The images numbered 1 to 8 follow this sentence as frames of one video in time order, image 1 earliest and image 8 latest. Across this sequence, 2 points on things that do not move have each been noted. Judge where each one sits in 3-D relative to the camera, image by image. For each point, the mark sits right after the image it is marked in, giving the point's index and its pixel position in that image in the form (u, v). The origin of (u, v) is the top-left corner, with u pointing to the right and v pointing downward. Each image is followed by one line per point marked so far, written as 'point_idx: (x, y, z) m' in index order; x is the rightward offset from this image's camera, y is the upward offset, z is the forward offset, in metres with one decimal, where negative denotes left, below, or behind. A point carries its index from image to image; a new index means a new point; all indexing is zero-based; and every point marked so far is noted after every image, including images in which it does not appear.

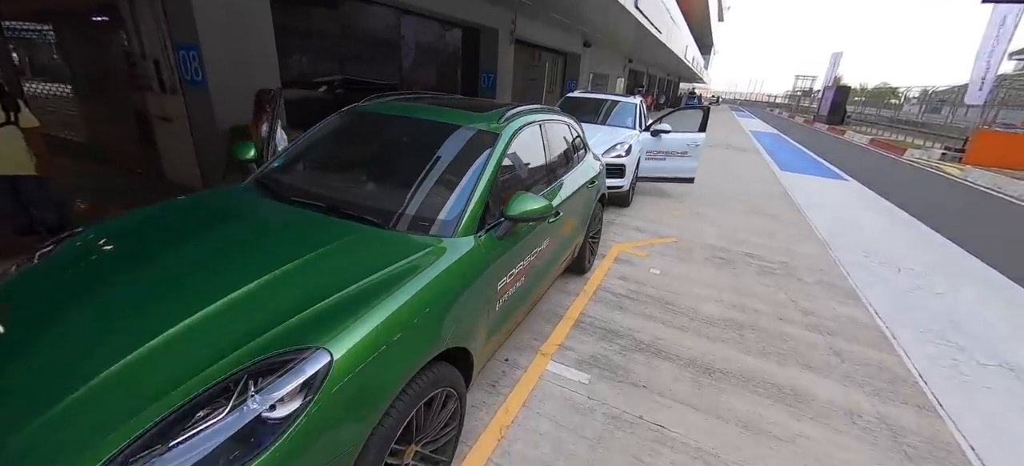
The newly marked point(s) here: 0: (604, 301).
0: (+0.8, -0.6, +3.9) m
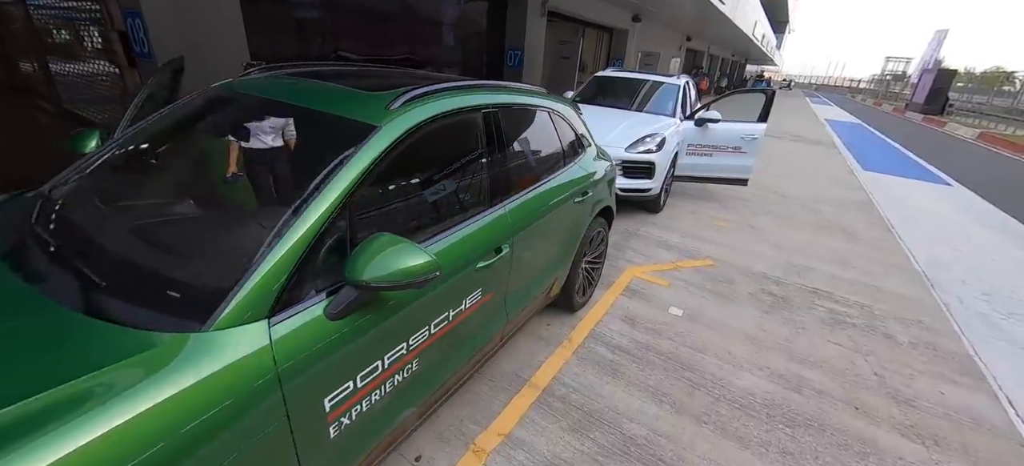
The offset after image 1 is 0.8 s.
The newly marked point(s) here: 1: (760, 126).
0: (+0.5, -0.8, +2.9) m
1: (+3.4, +1.5, +5.8) m
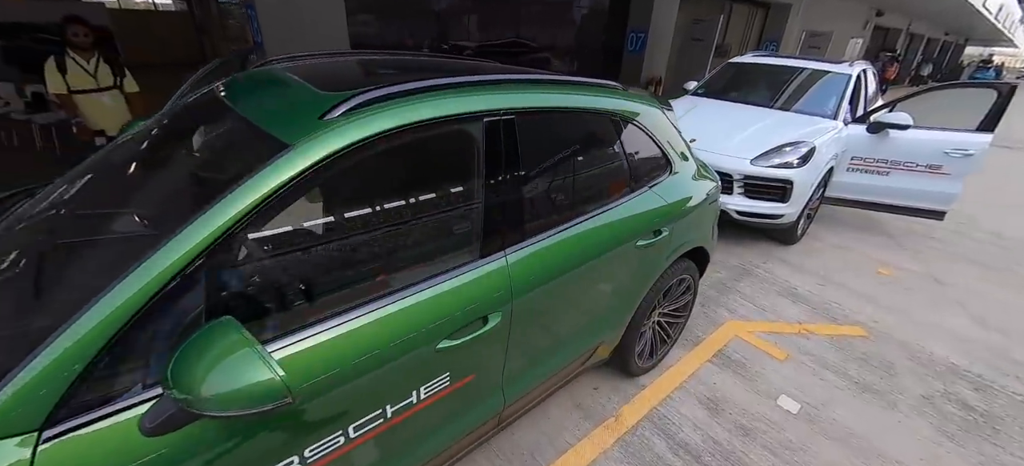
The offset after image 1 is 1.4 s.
0: (+0.6, -1.1, +2.1) m
1: (+4.4, +0.9, +4.0) m
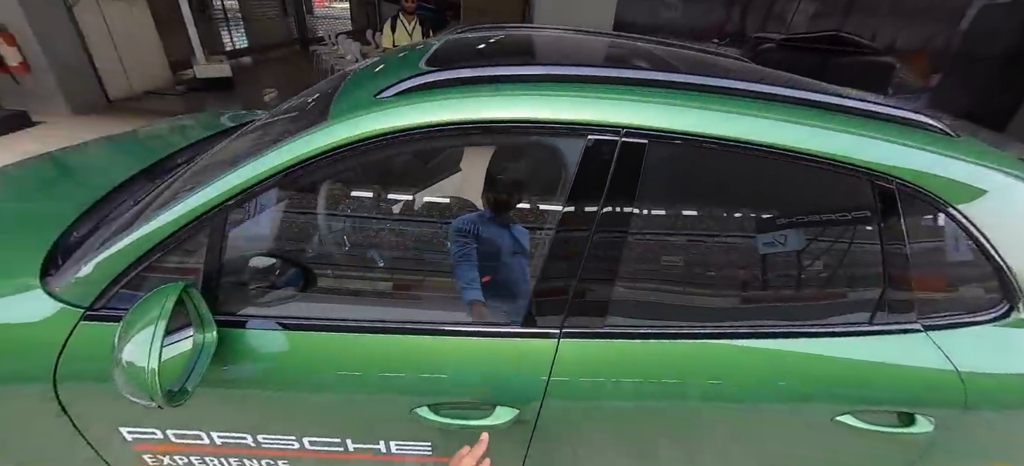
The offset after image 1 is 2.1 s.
0: (+0.6, -1.5, +1.3) m
1: (+5.3, -0.9, +0.7) m
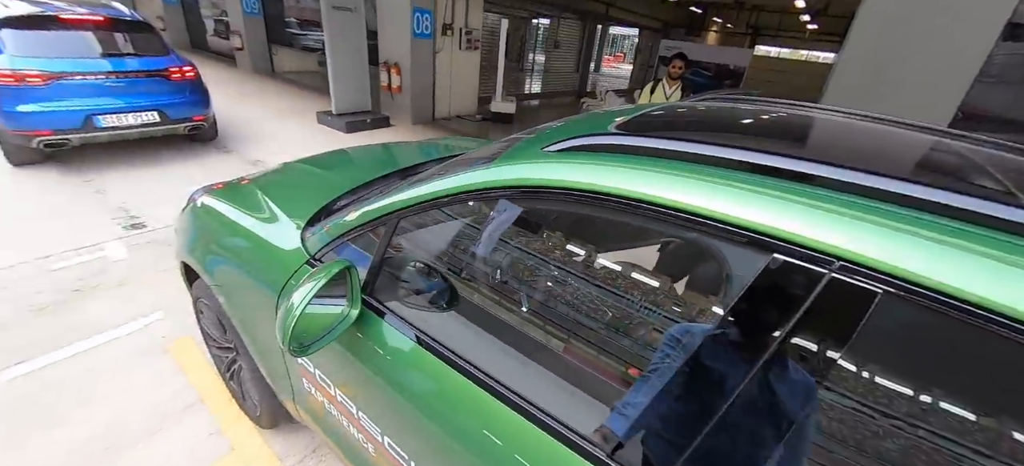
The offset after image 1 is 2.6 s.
0: (+0.4, -1.8, +0.6) m
1: (+4.1, -2.5, -2.2) m
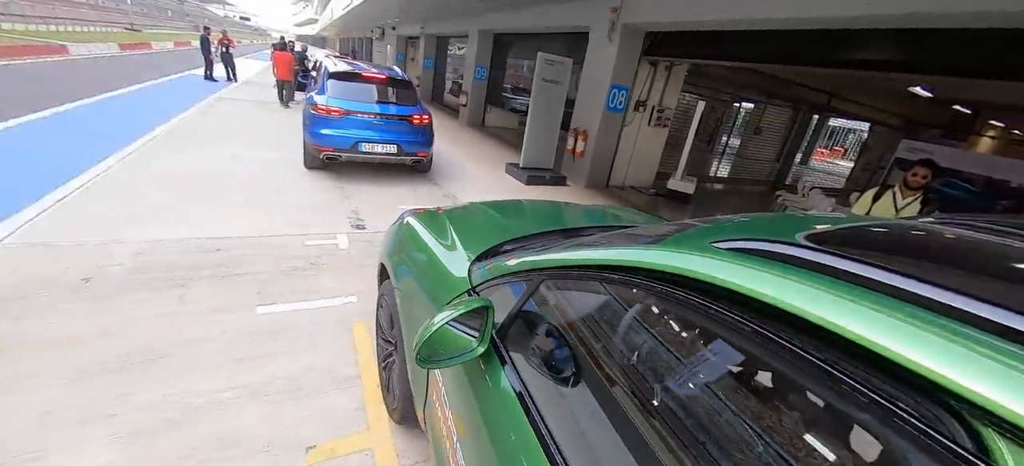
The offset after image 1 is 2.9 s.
0: (+0.1, -1.9, +0.5) m
1: (+2.4, -2.8, -3.6) m
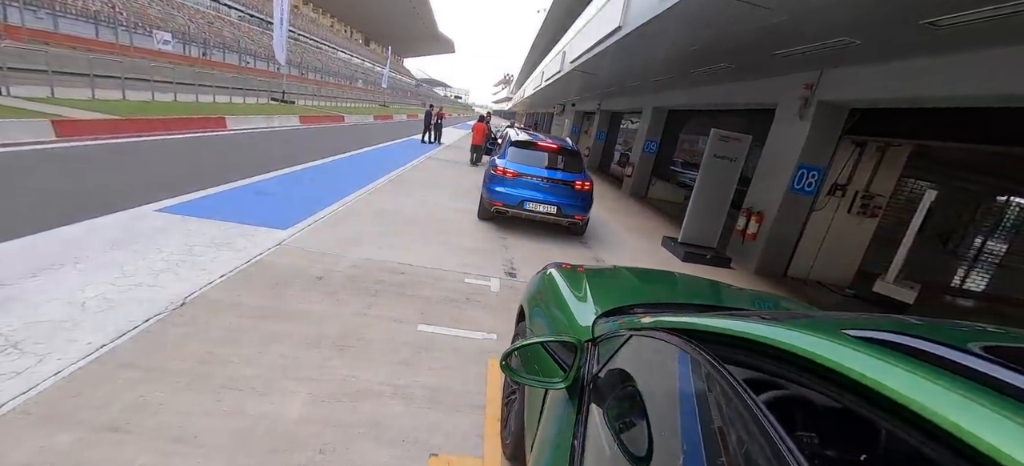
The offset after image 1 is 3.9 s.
0: (-0.2, -1.9, +0.4) m
1: (+0.4, -2.4, -4.3) m
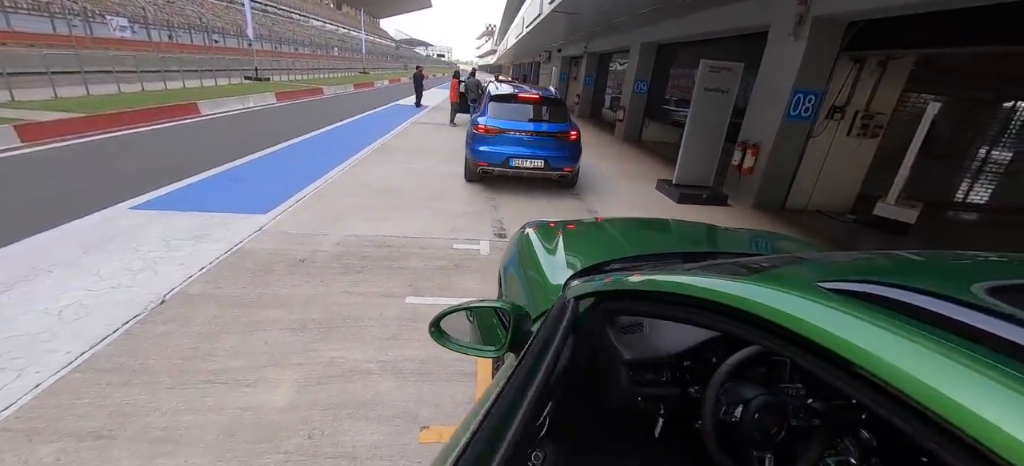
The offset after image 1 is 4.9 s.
0: (-0.1, -1.9, +0.4) m
1: (+0.5, -2.8, -4.2) m
